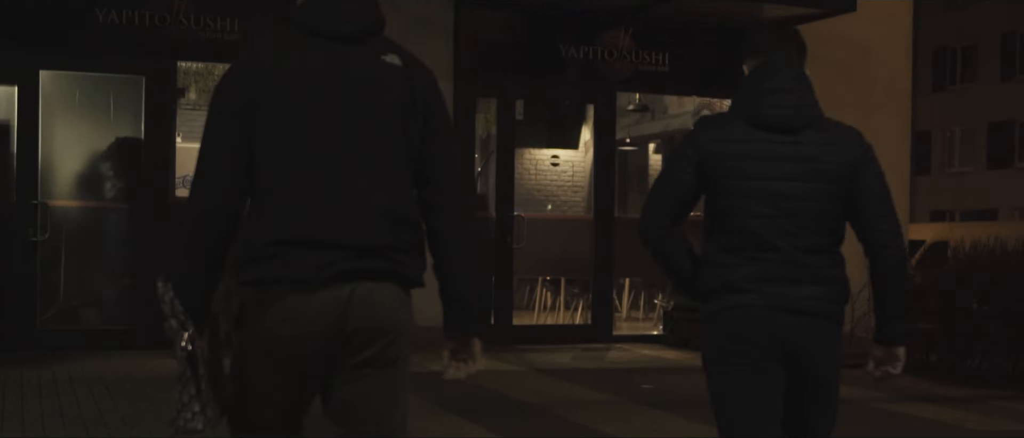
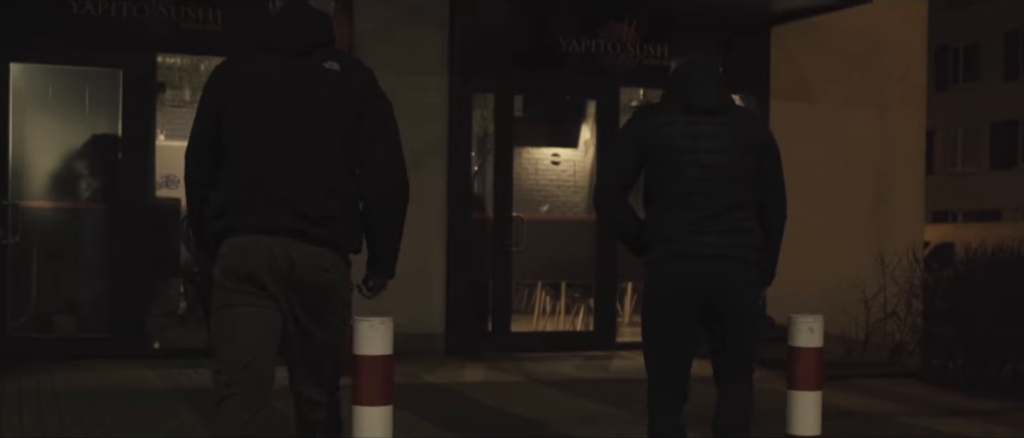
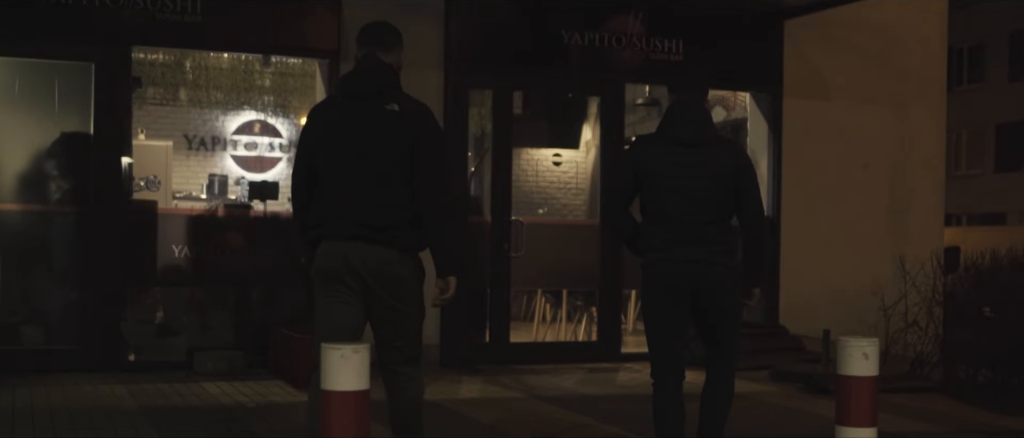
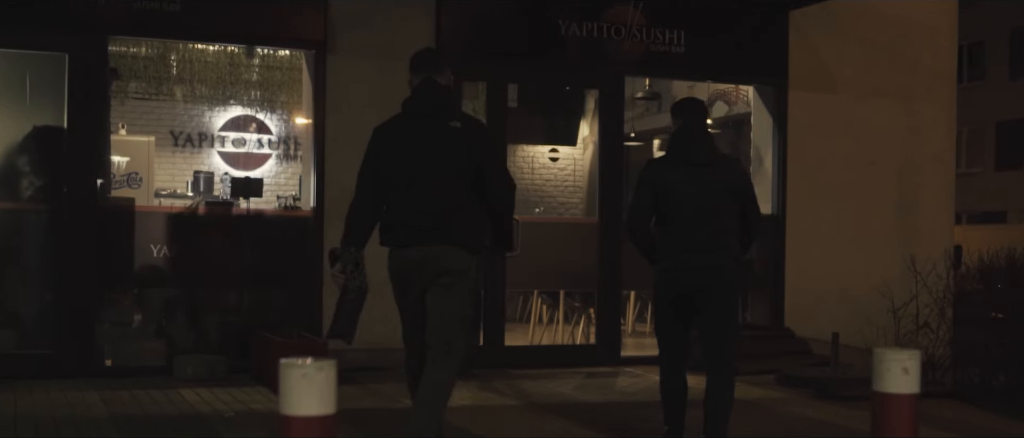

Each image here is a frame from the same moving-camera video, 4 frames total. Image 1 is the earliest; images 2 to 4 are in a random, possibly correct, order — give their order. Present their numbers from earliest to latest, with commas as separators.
2, 3, 4
